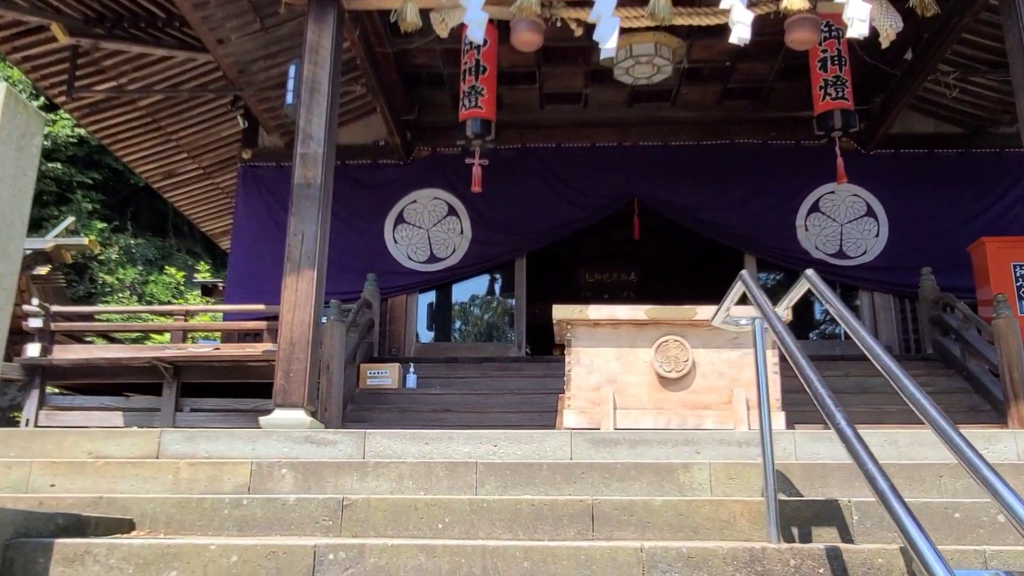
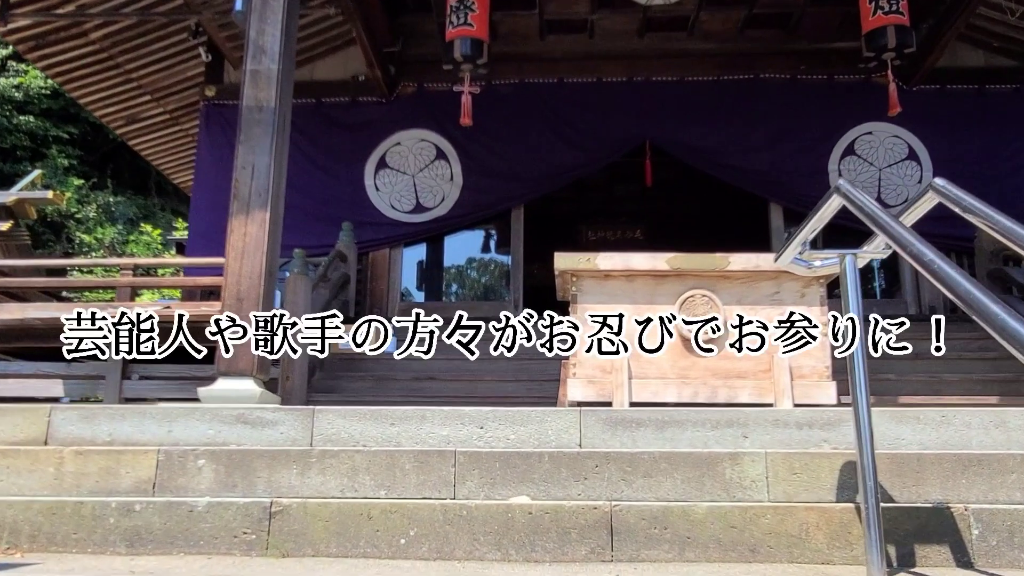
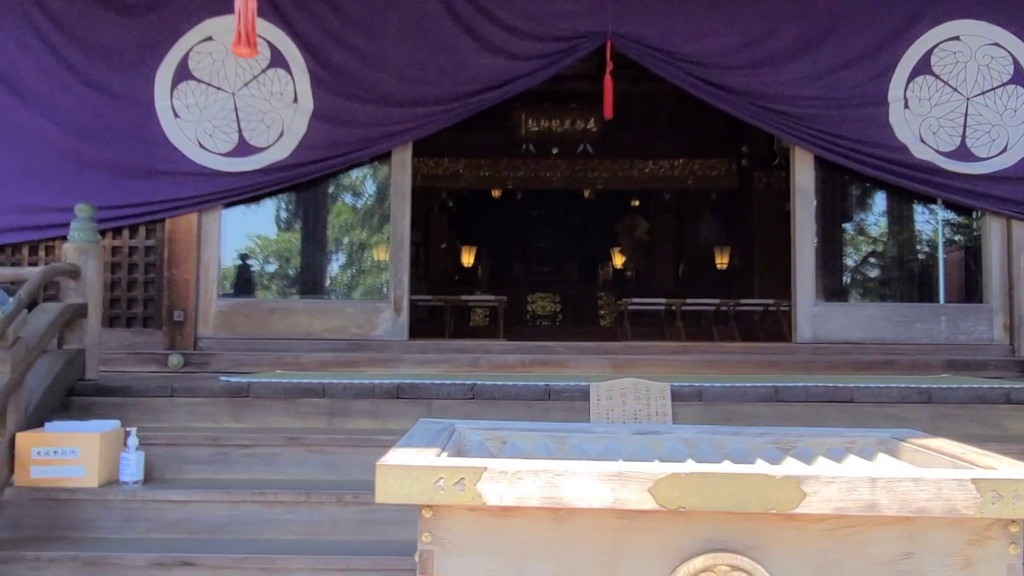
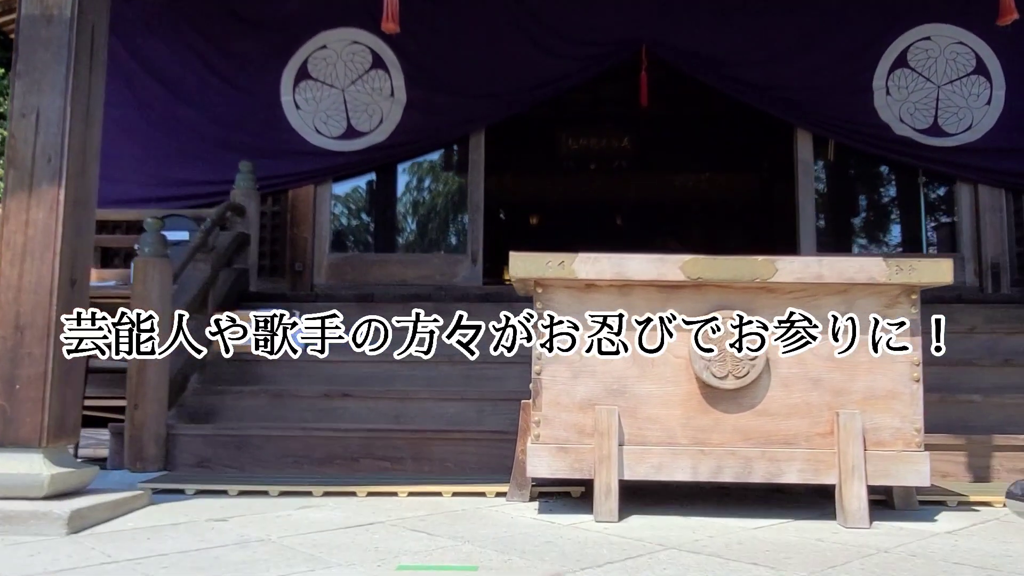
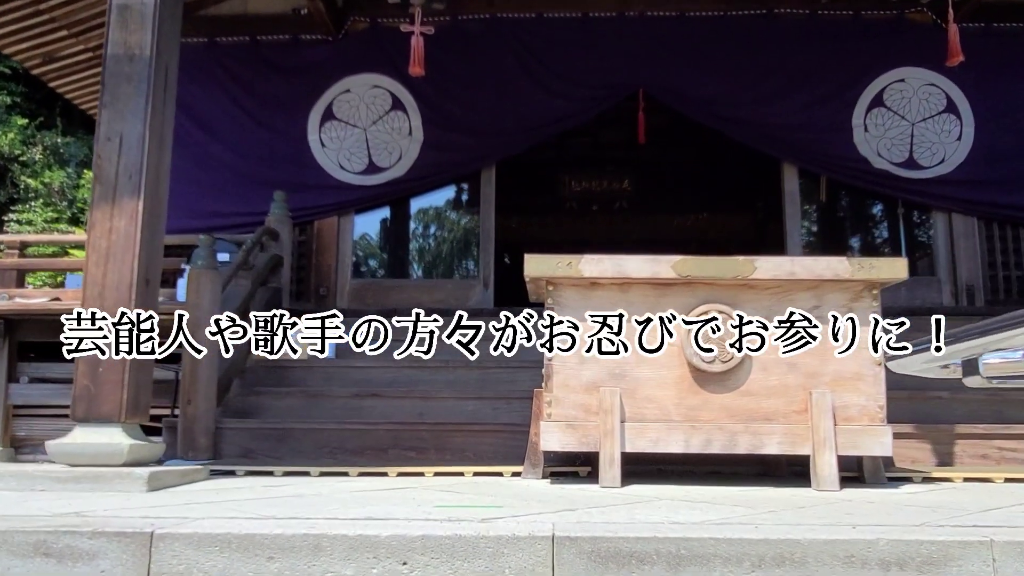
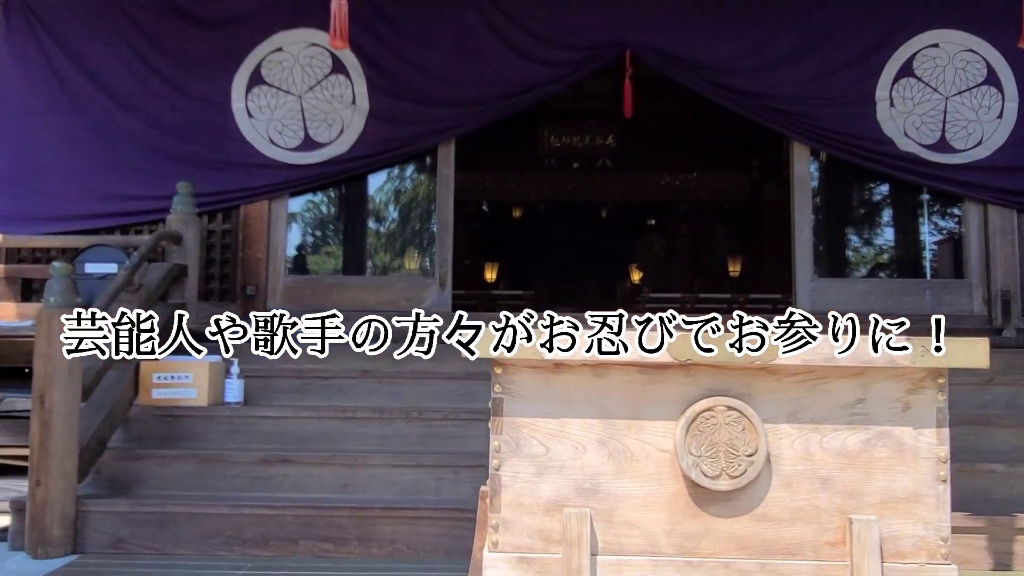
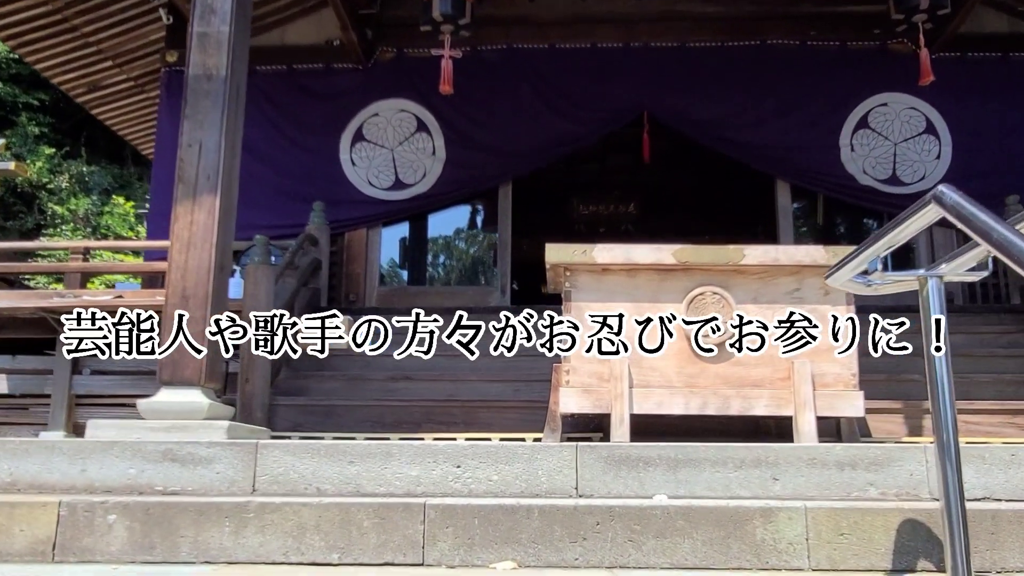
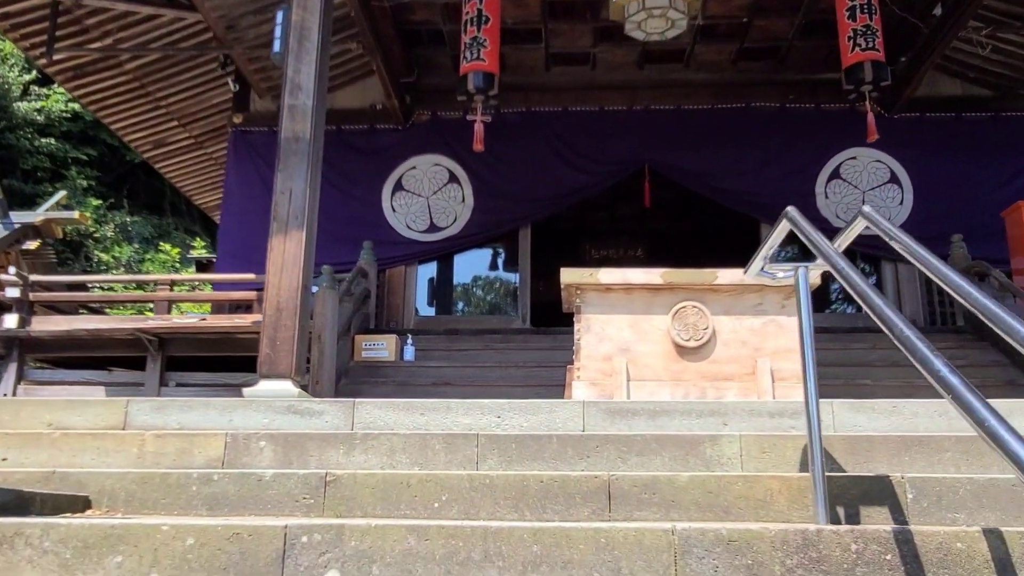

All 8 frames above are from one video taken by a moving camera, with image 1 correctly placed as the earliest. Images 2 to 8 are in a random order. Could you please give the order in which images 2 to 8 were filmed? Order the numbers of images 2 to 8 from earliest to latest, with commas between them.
8, 2, 7, 5, 4, 6, 3
